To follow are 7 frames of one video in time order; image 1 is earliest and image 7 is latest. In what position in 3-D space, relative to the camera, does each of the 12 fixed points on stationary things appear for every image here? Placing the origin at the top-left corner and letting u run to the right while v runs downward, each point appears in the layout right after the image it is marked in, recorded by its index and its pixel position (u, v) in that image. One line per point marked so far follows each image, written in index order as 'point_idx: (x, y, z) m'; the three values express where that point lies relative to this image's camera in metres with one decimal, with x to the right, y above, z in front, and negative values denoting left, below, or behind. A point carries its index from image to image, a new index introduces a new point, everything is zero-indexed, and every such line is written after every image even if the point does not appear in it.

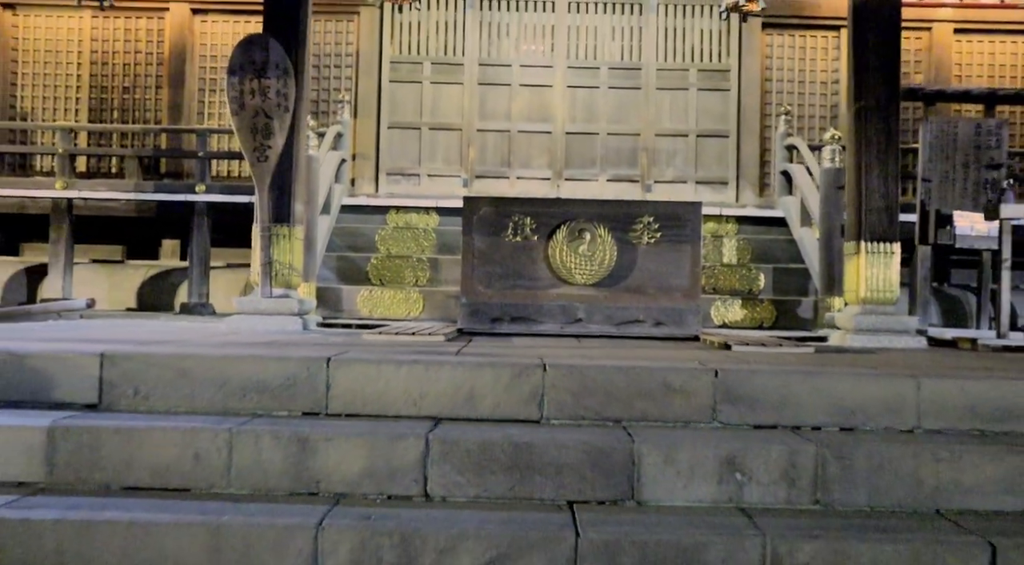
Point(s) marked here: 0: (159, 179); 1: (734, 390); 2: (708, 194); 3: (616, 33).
0: (-3.9, +1.1, +8.6) m
1: (+0.9, -0.4, +3.3) m
2: (+2.2, +1.0, +8.8) m
3: (+1.2, +2.9, +8.8) m
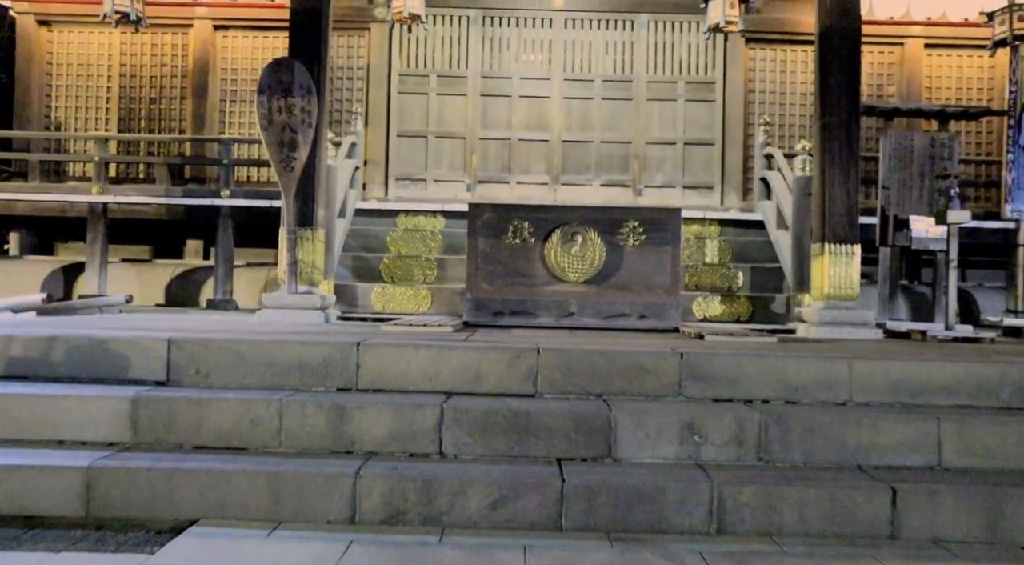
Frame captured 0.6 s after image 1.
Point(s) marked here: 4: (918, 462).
0: (-3.9, +1.2, +9.3) m
1: (+0.9, -0.4, +3.9) m
2: (+2.2, +1.0, +9.5) m
3: (+1.2, +2.9, +9.4) m
4: (+1.9, -0.8, +3.6) m
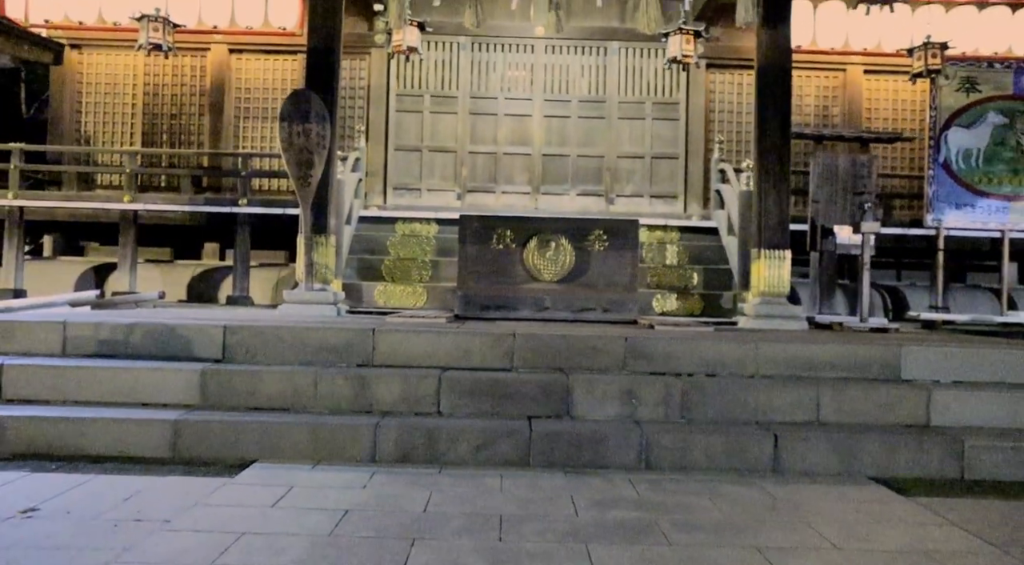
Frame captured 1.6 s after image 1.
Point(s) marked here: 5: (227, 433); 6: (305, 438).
0: (-4.1, +1.2, +10.3) m
1: (+0.8, -0.4, +5.1) m
2: (+2.0, +1.1, +10.6) m
3: (+1.0, +2.9, +10.6) m
4: (+1.8, -0.8, +4.7) m
5: (-1.6, -0.9, +4.4) m
6: (-1.2, -0.9, +4.4) m
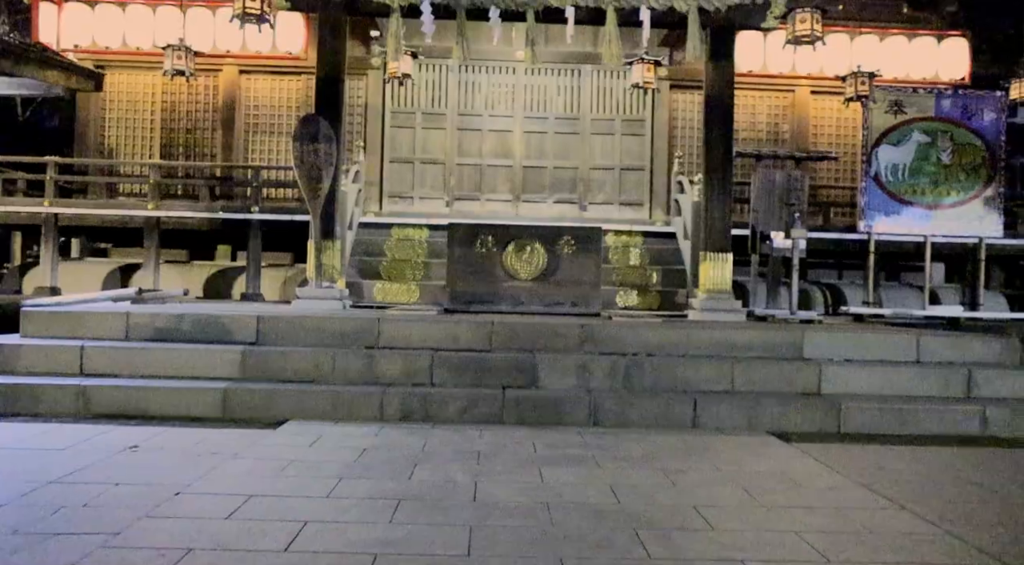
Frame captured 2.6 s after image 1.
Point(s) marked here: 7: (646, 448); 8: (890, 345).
0: (-4.4, +1.2, +11.5) m
1: (+0.6, -0.4, +6.3) m
2: (+1.8, +1.1, +11.8) m
3: (+0.7, +2.9, +11.8) m
4: (+1.6, -0.8, +6.0) m
5: (-1.8, -0.8, +5.6) m
6: (-1.3, -0.9, +5.6) m
7: (+0.9, -1.1, +4.9) m
8: (+3.1, -0.5, +6.4) m
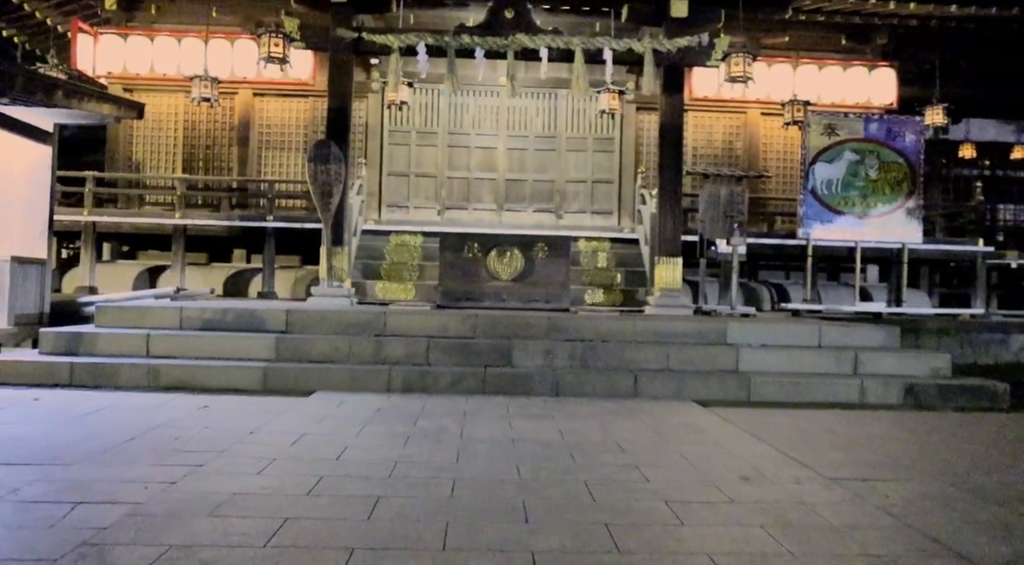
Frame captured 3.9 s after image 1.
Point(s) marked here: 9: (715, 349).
0: (-4.6, +1.2, +12.9) m
1: (+0.4, -0.4, +7.8) m
2: (+1.5, +1.1, +13.4) m
3: (+0.5, +2.9, +13.3) m
4: (+1.4, -0.8, +7.5) m
5: (-2.0, -0.8, +7.0) m
6: (-1.5, -0.9, +7.1) m
7: (+0.7, -1.1, +6.5) m
8: (+2.9, -0.5, +7.9) m
9: (+2.0, -0.6, +7.5) m
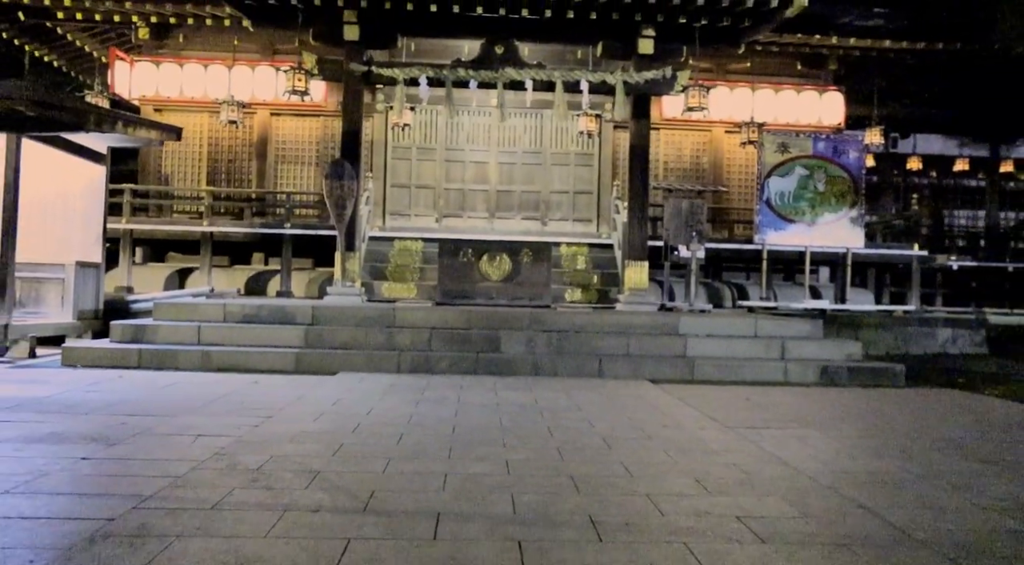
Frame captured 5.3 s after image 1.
0: (-4.8, +1.2, +14.5) m
1: (+0.3, -0.4, +9.4) m
2: (+1.3, +1.1, +15.0) m
3: (+0.3, +2.9, +14.9) m
4: (+1.3, -0.8, +9.1) m
5: (-2.1, -0.9, +8.6) m
6: (-1.7, -0.9, +8.6) m
7: (+0.5, -1.1, +8.0) m
8: (+2.8, -0.5, +9.5) m
9: (+1.8, -0.7, +9.1) m
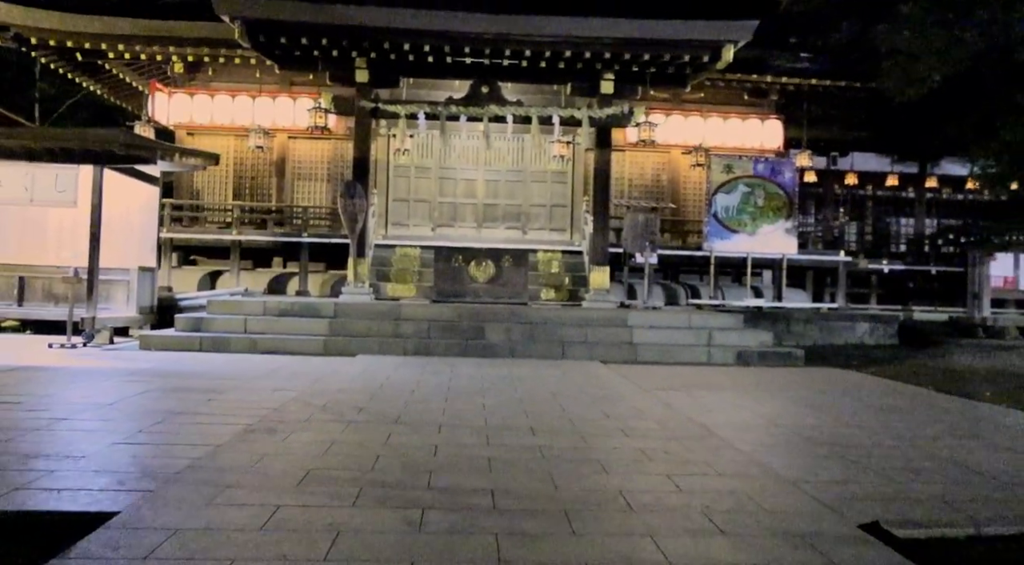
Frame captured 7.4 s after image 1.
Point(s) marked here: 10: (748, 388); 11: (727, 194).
0: (-5.1, +1.2, +16.8) m
1: (0.0, -0.5, +11.7) m
2: (+1.0, +1.1, +17.3) m
3: (0.0, +2.9, +17.2) m
4: (+1.0, -0.8, +11.5) m
5: (-2.4, -0.9, +10.9) m
6: (-1.9, -0.9, +11.0) m
7: (+0.3, -1.1, +10.4) m
8: (+2.5, -0.6, +11.9) m
9: (+1.6, -0.7, +11.5) m
10: (+2.7, -1.2, +8.8) m
11: (+4.5, +1.8, +16.2) m
